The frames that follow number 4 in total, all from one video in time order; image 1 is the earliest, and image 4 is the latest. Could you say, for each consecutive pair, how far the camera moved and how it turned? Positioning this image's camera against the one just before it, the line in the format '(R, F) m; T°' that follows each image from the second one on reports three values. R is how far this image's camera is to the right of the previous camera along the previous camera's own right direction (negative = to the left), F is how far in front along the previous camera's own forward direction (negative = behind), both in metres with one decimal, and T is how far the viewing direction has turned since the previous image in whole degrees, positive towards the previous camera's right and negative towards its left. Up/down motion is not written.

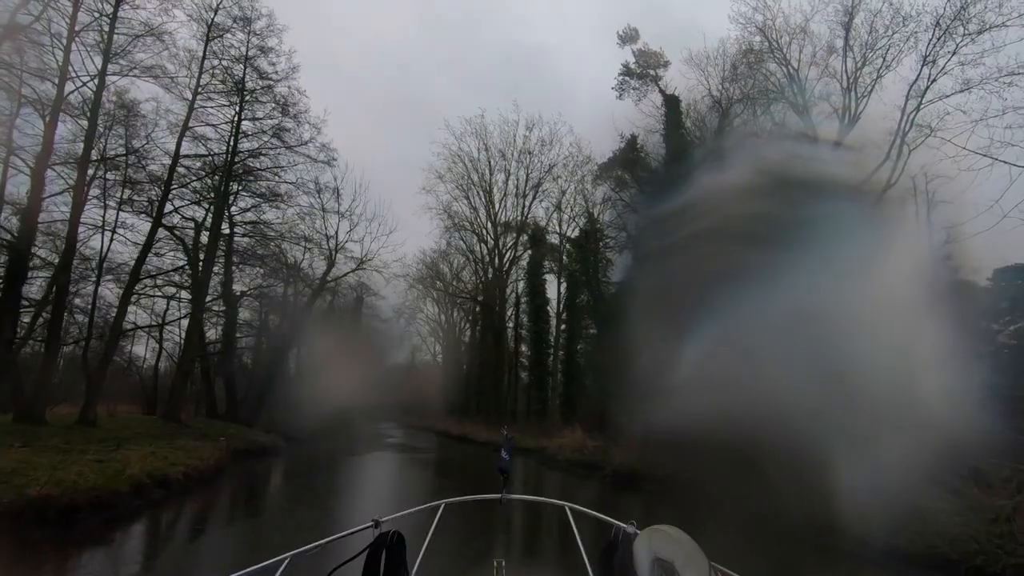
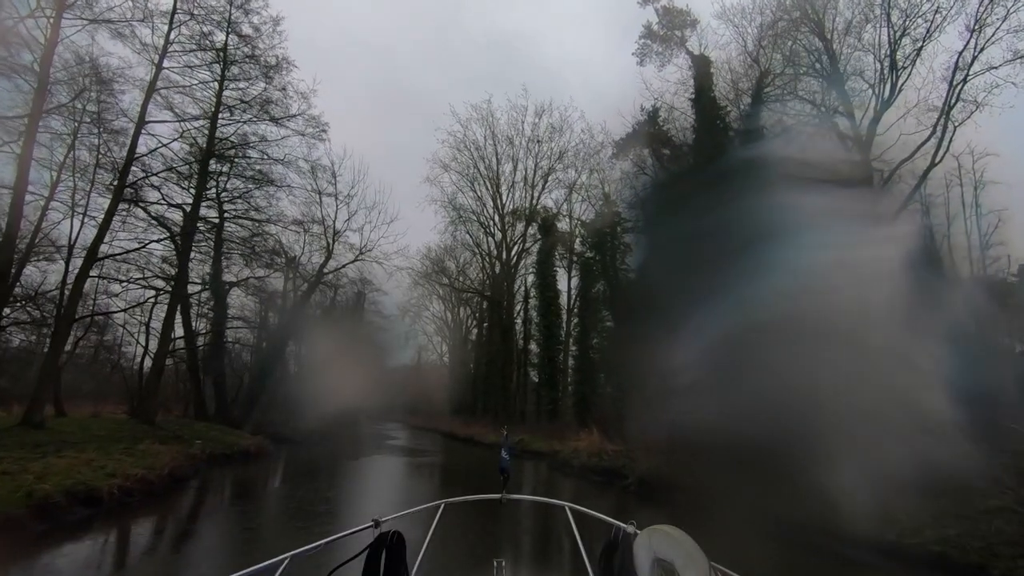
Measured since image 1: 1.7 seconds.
(0.0, +1.2) m; -1°
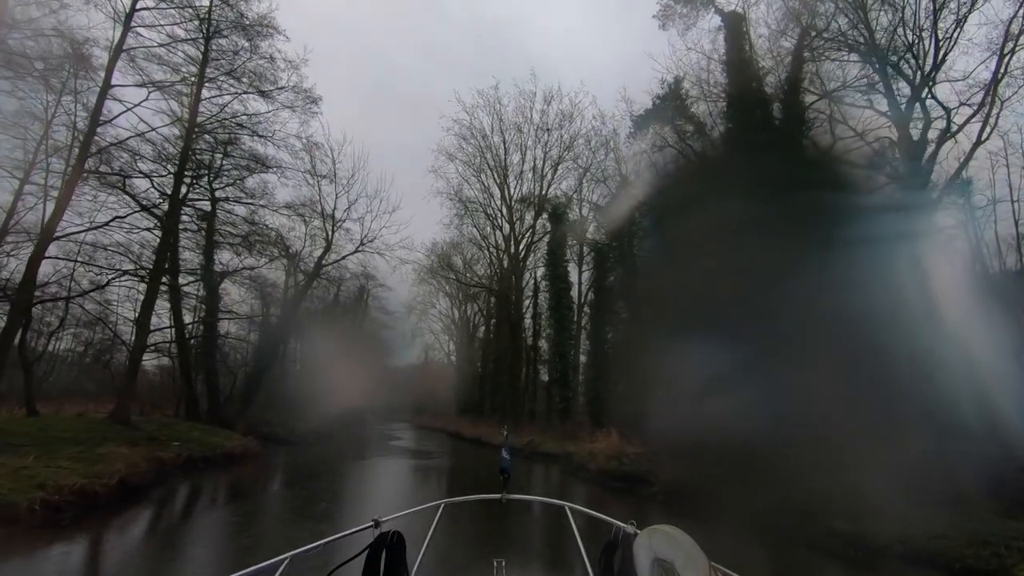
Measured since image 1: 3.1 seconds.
(0.0, +1.0) m; -1°
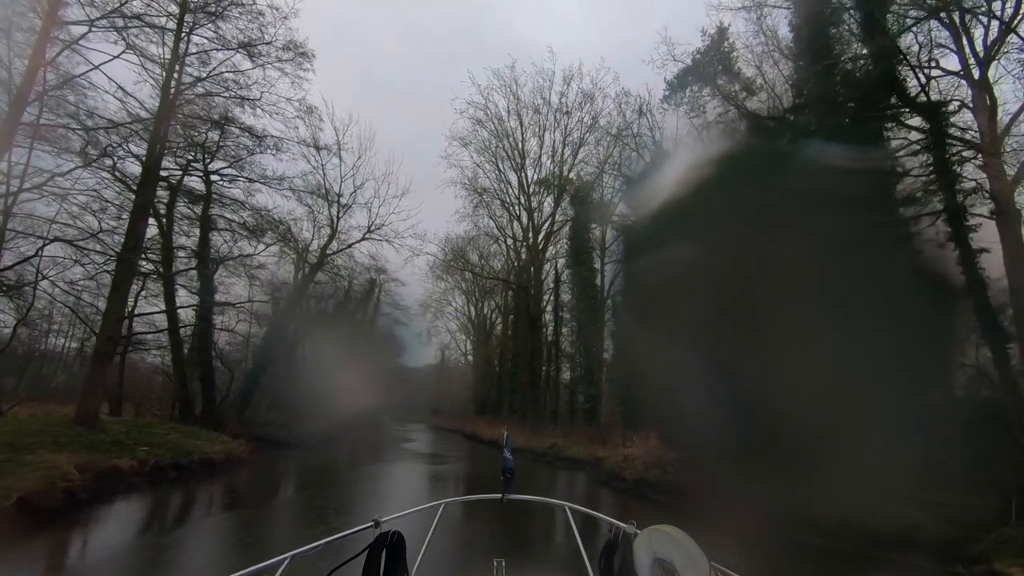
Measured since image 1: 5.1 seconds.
(-0.1, +1.3) m; -2°
